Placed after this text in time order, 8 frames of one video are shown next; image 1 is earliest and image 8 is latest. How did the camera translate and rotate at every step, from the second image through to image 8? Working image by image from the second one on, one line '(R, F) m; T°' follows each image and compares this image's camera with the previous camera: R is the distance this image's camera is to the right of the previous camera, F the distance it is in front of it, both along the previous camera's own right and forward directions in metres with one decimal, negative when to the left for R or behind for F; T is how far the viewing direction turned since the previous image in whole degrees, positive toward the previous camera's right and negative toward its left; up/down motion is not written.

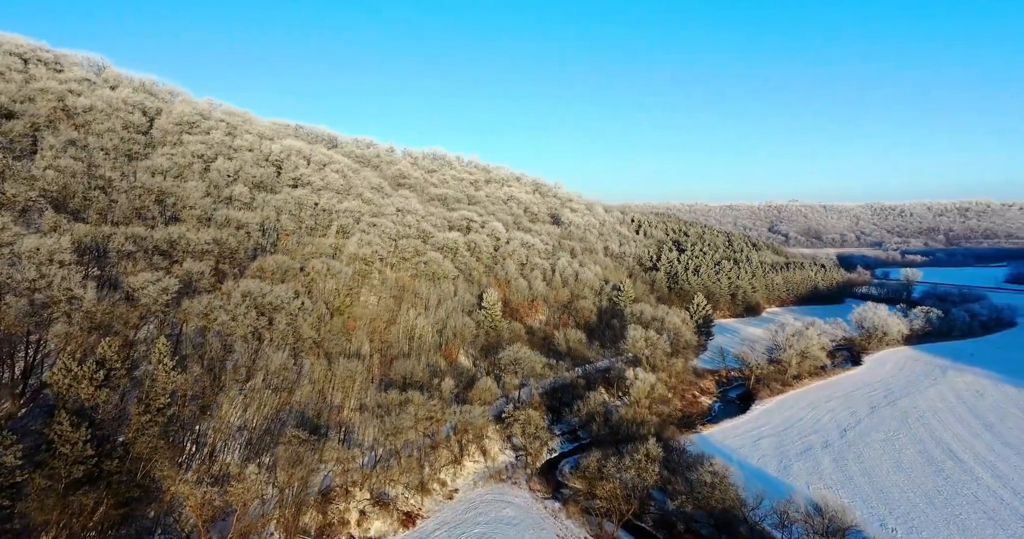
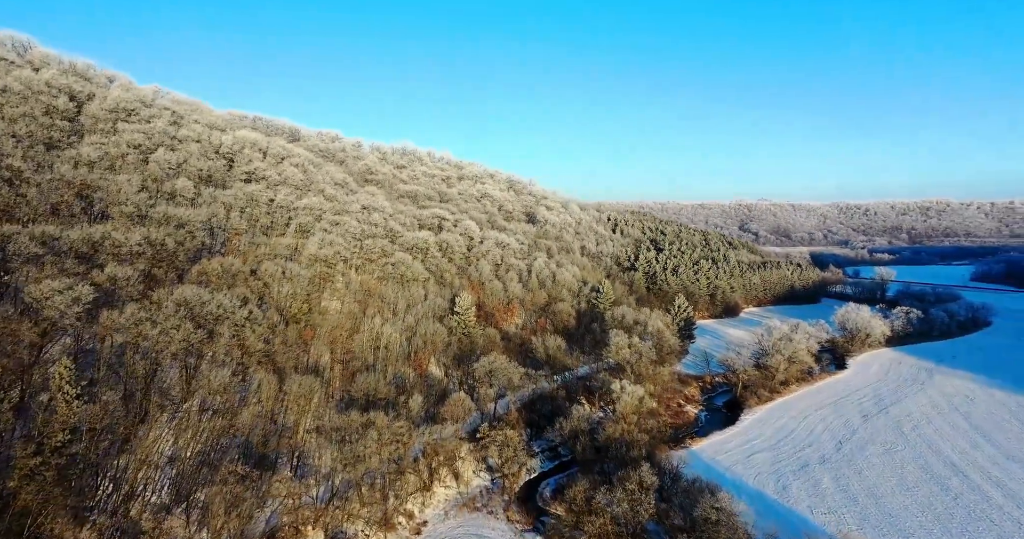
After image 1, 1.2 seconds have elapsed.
(-0.1, +3.8) m; +3°
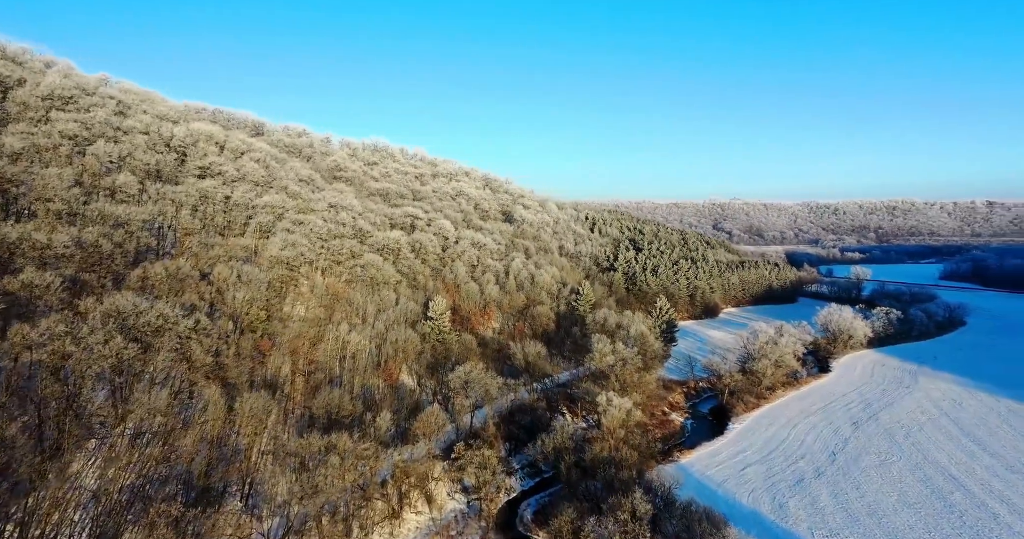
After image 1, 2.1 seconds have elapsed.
(-0.1, +2.9) m; +2°
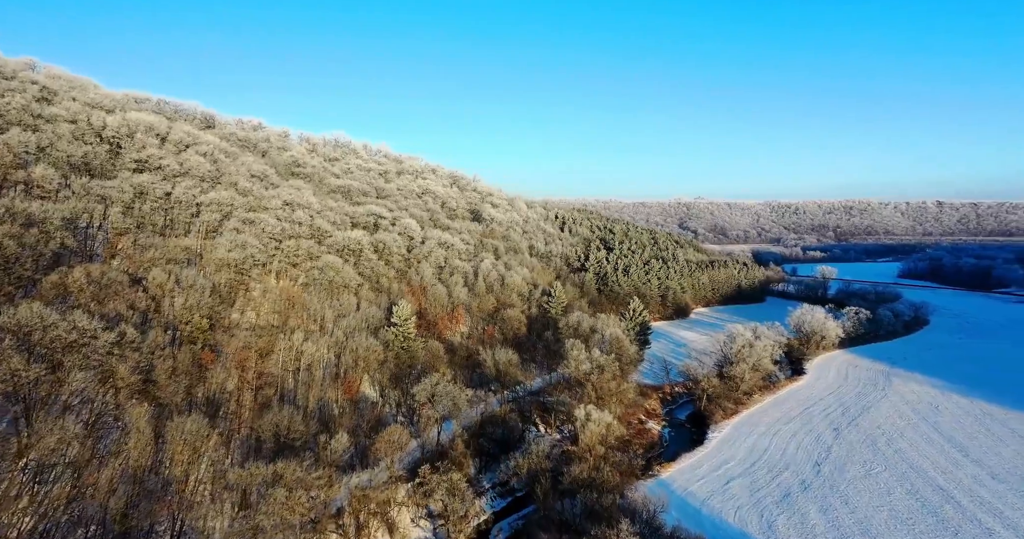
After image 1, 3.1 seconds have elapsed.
(-0.1, +2.9) m; +3°
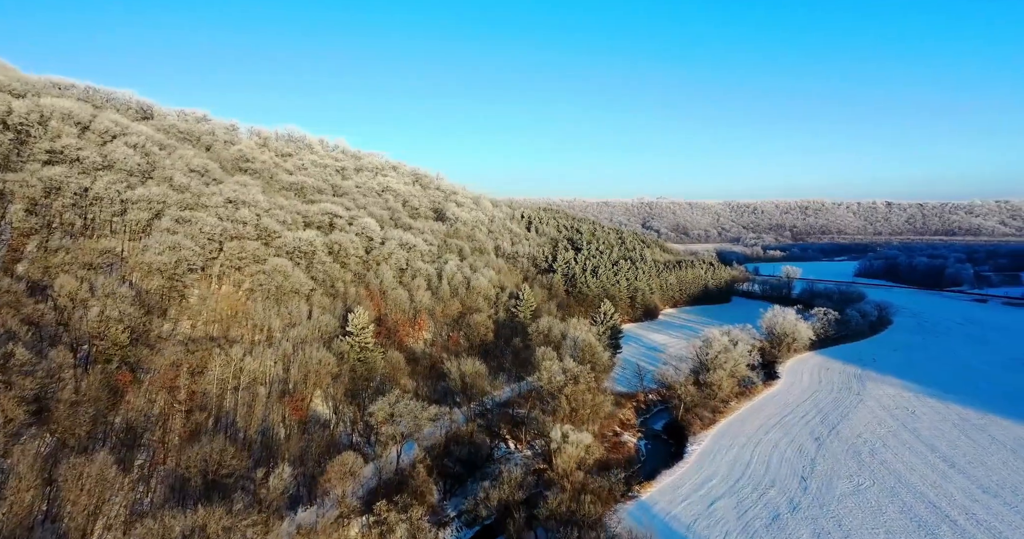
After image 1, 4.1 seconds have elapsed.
(-0.2, +3.4) m; +3°
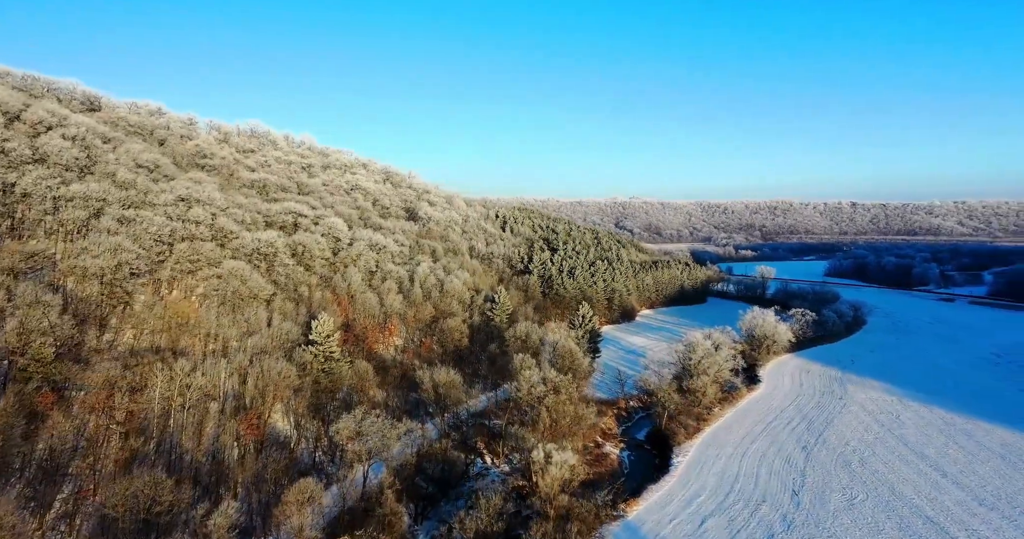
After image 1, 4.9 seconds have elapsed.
(-0.2, +2.6) m; +3°
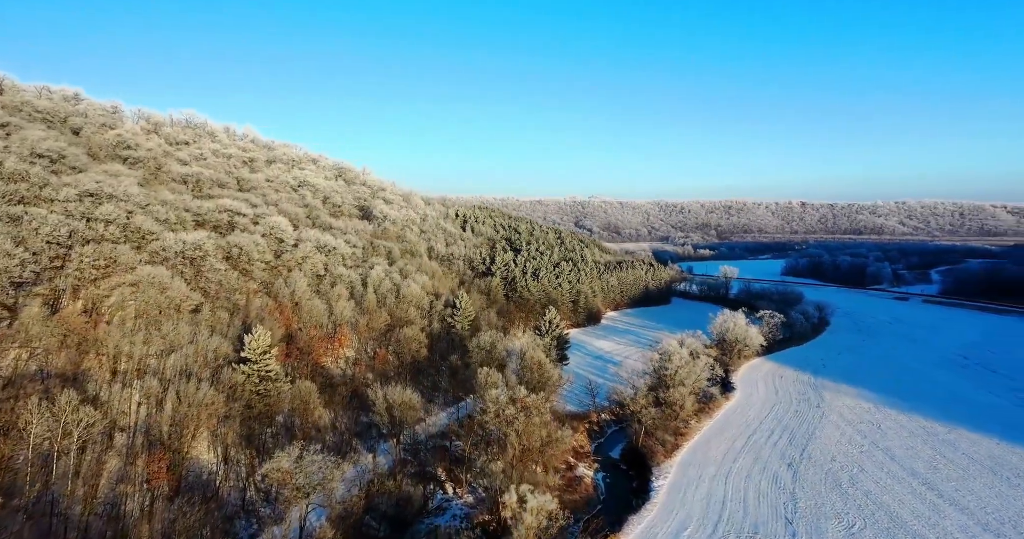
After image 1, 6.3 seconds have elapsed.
(-0.2, +4.3) m; +4°
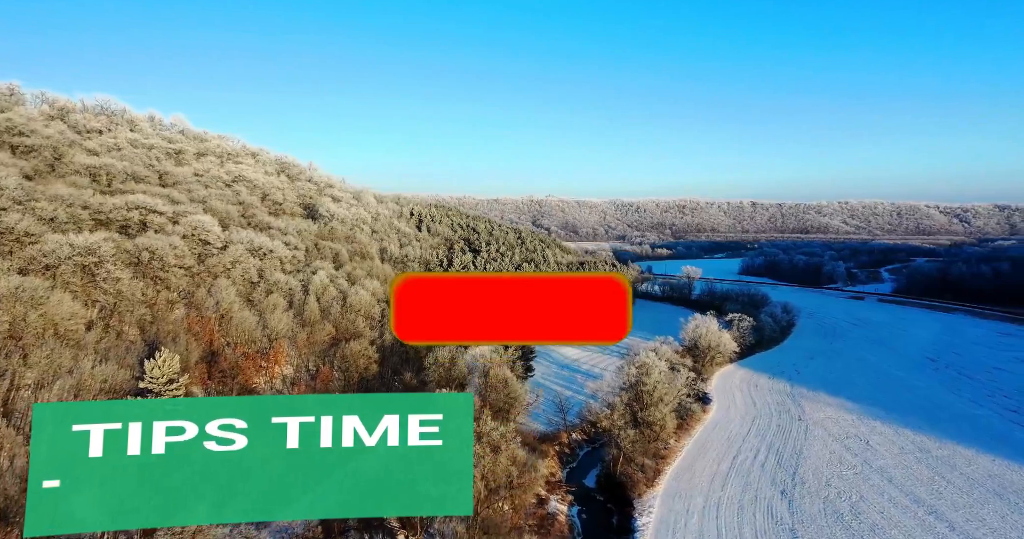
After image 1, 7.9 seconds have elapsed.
(-0.2, +5.3) m; +4°
